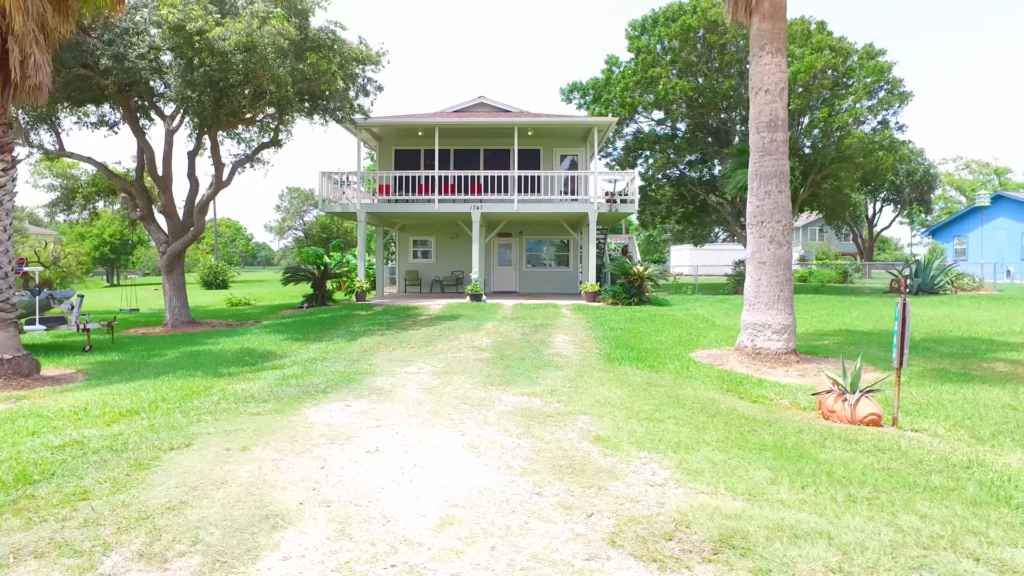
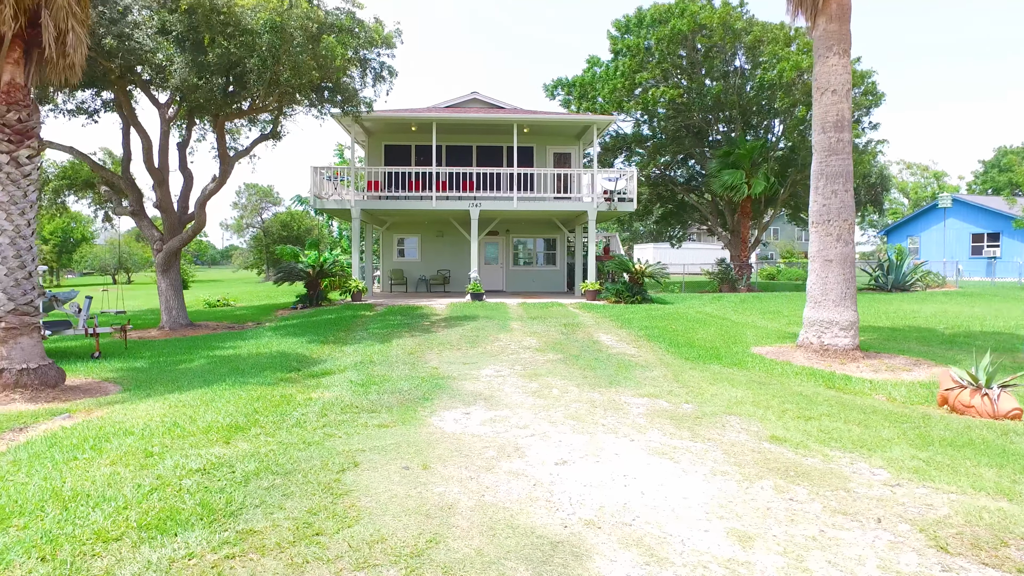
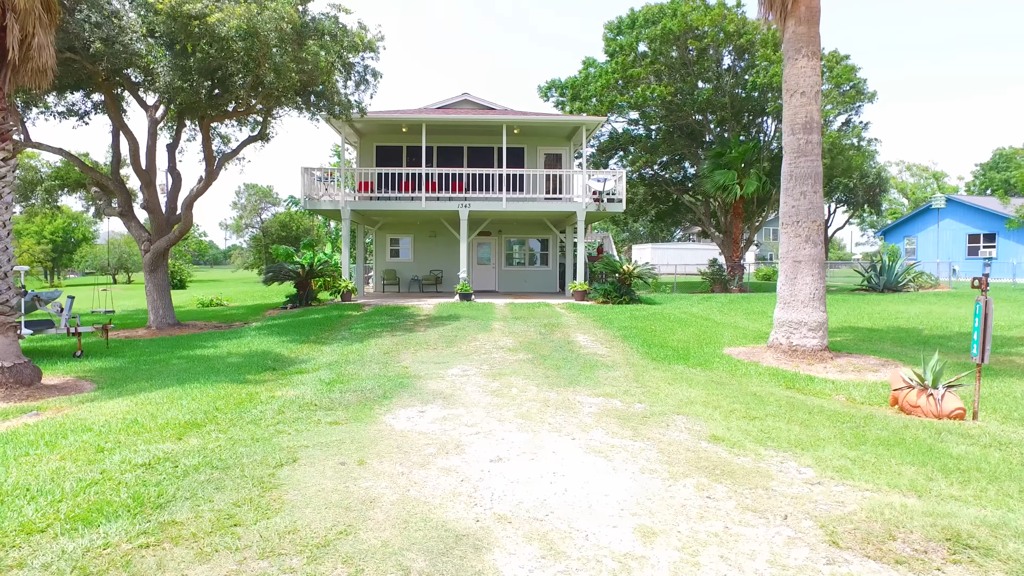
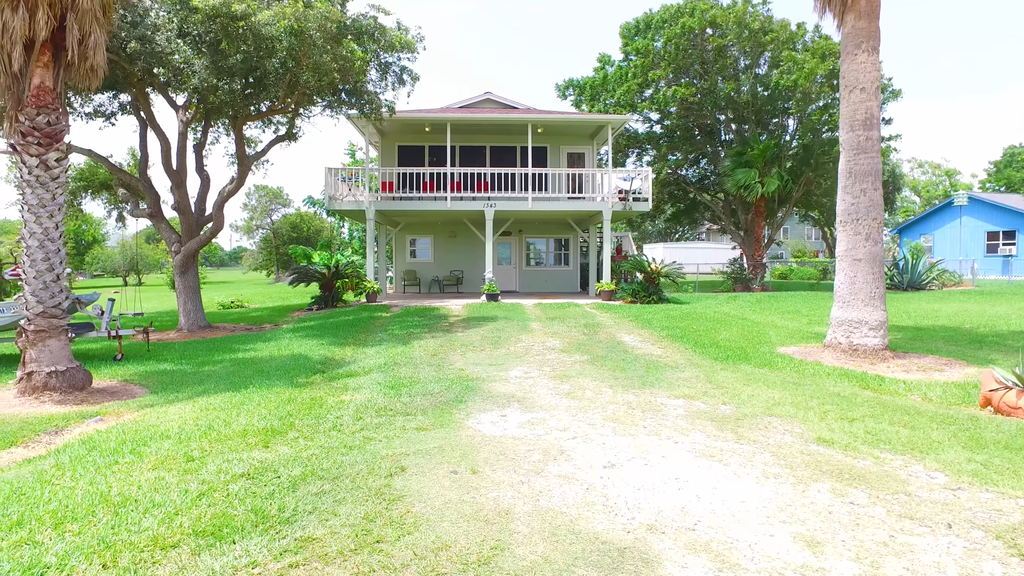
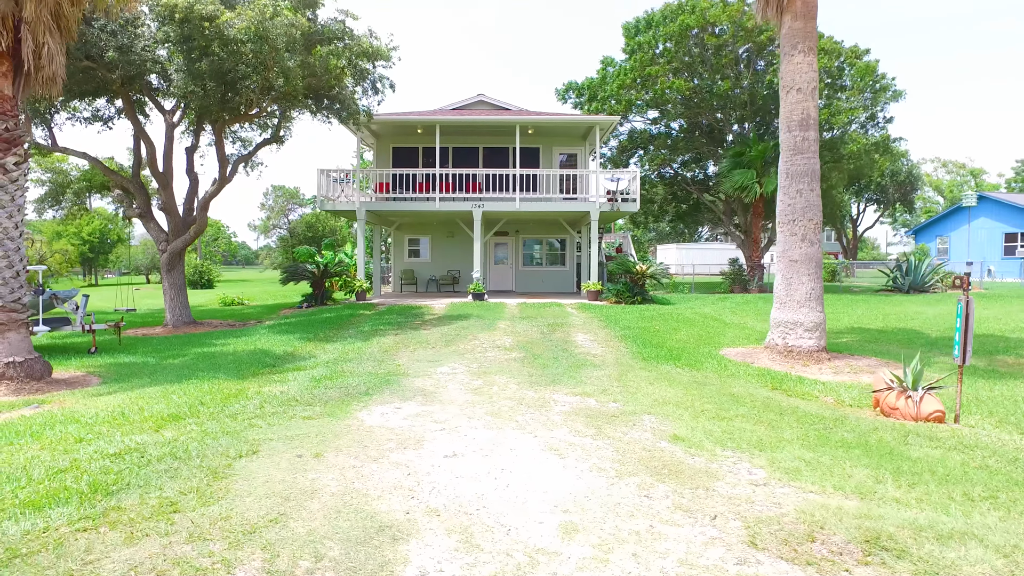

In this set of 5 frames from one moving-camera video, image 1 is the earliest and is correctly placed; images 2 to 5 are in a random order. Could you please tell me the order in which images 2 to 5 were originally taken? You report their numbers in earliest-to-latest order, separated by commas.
5, 3, 2, 4
